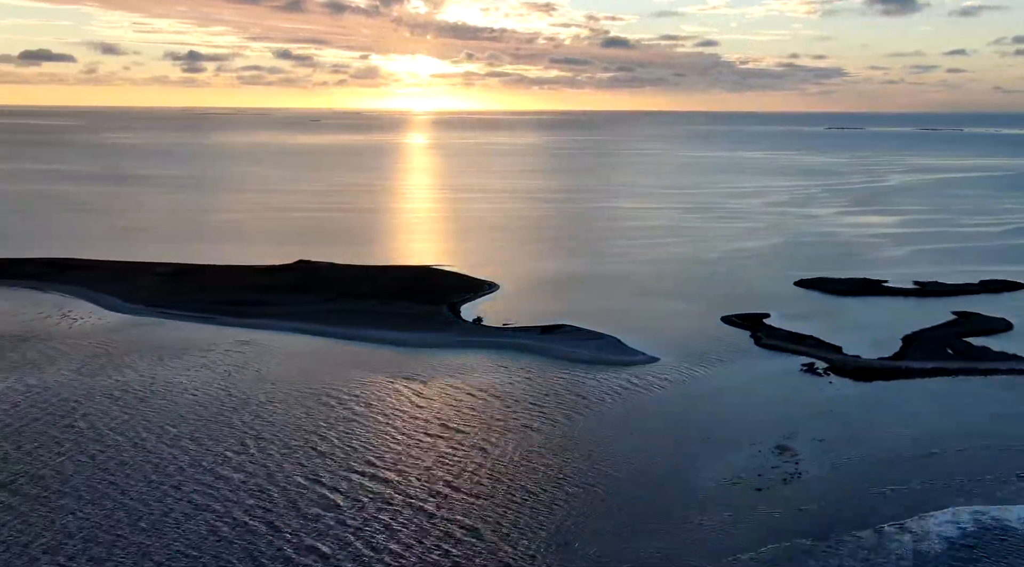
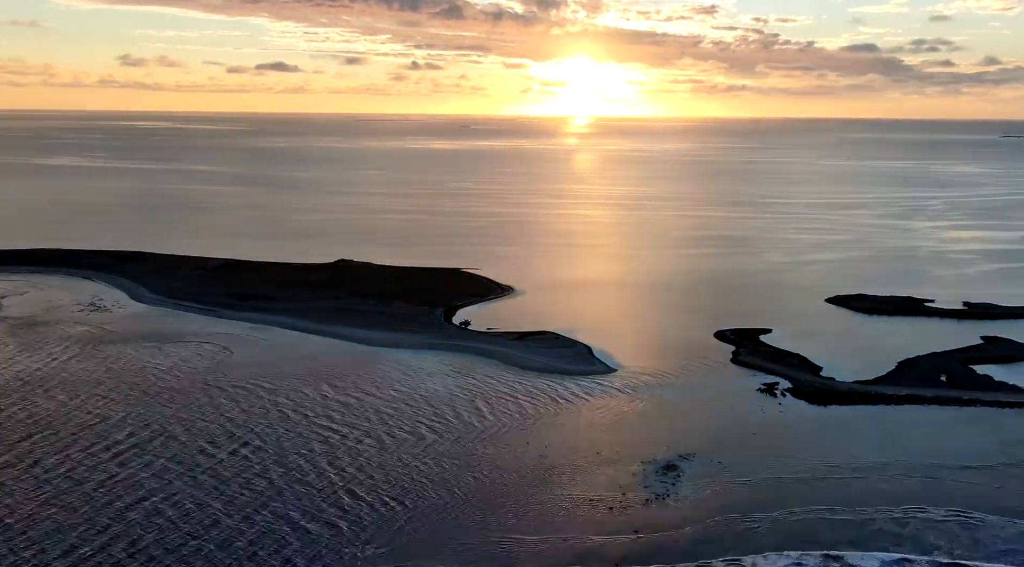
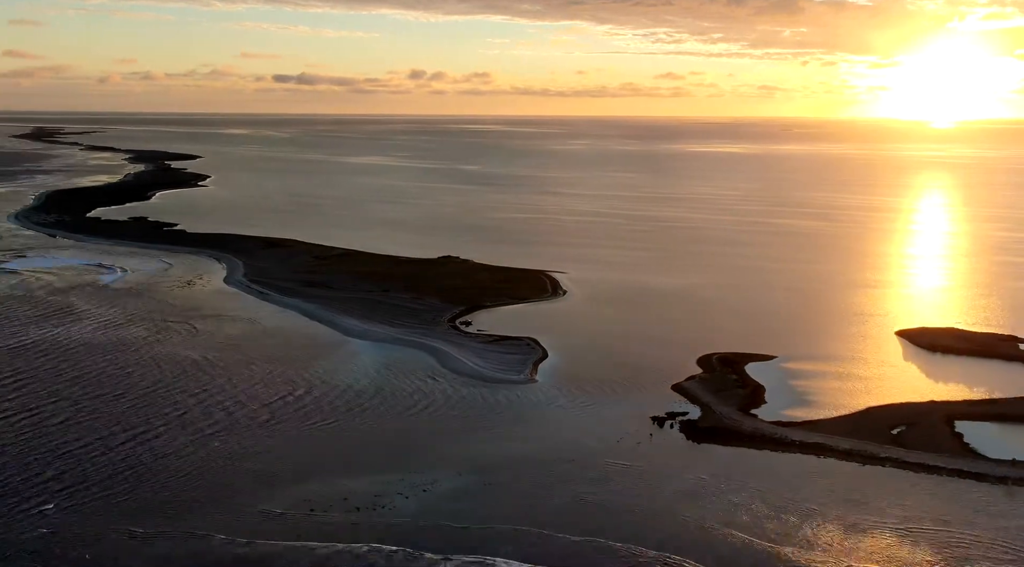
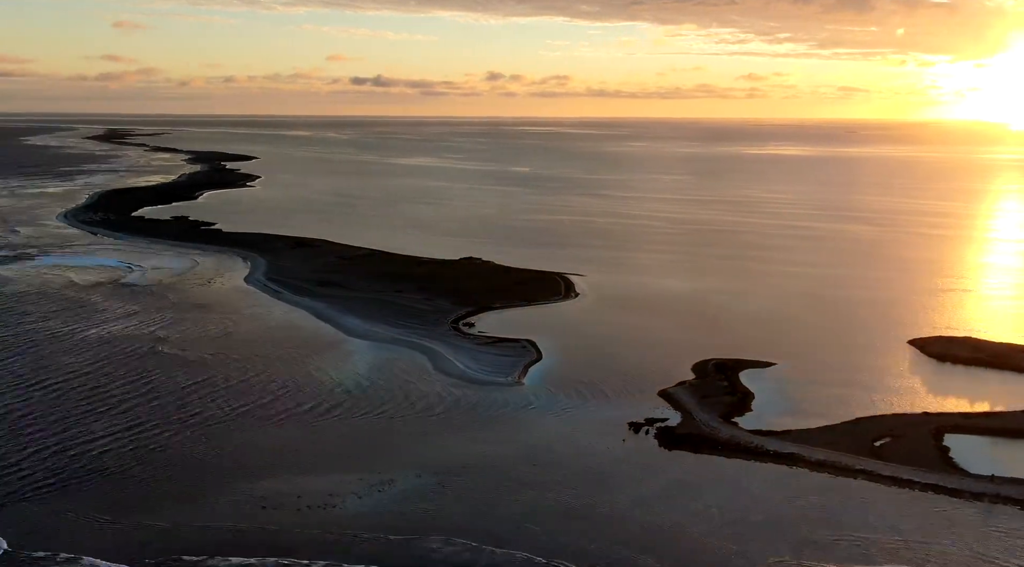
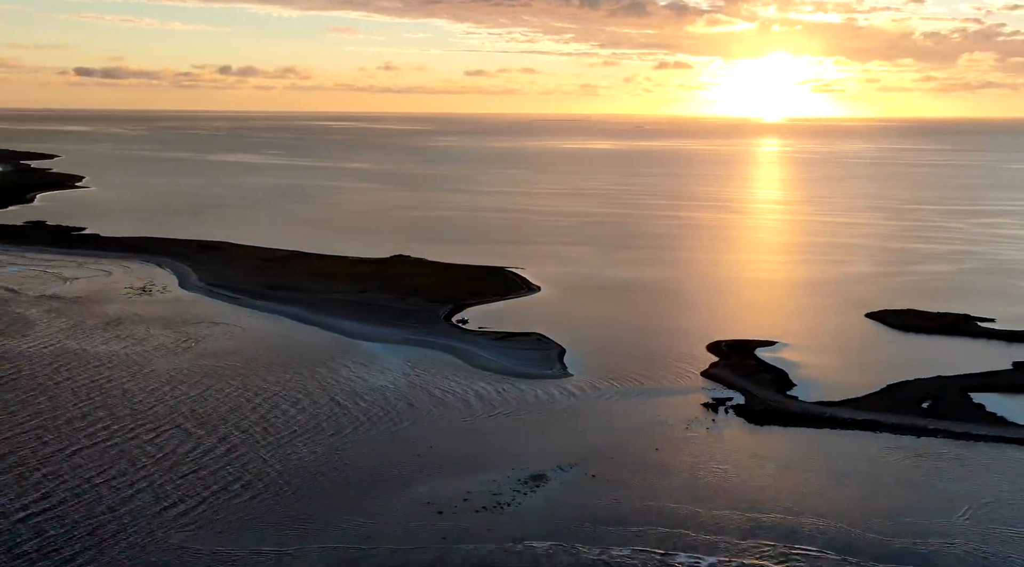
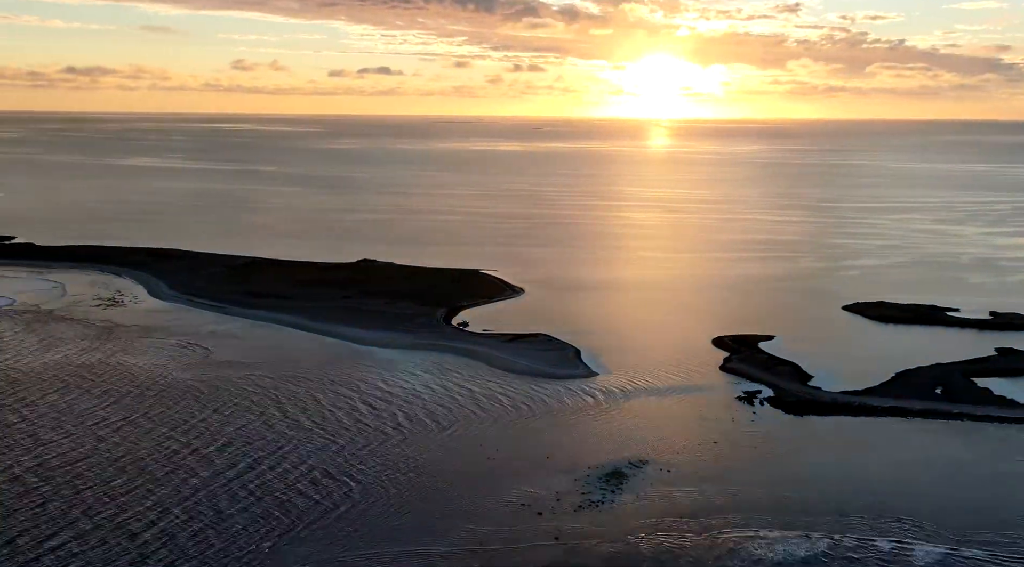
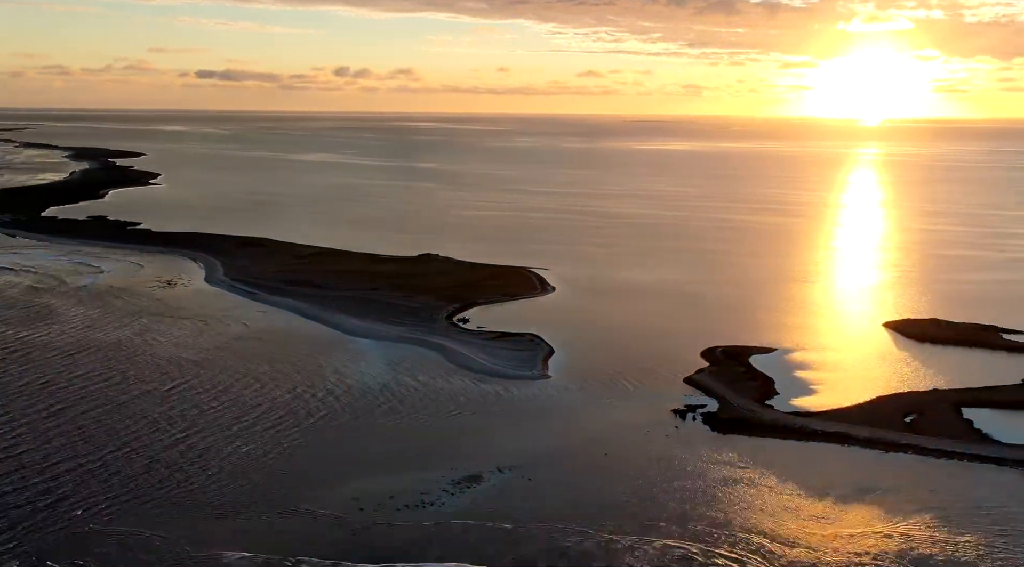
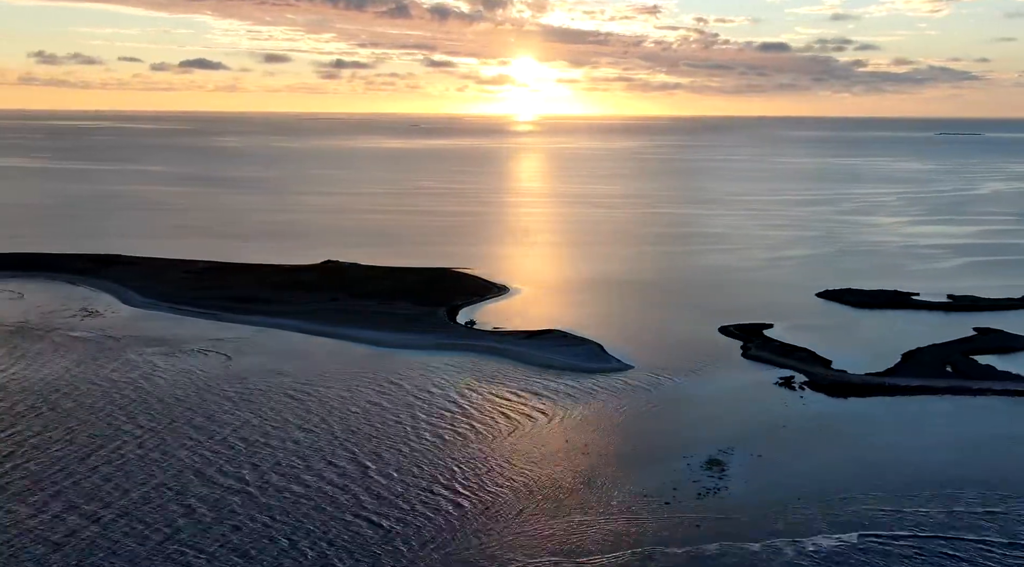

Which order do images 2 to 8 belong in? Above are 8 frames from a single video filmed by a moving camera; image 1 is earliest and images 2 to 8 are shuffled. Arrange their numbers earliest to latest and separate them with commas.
8, 2, 6, 5, 7, 3, 4
